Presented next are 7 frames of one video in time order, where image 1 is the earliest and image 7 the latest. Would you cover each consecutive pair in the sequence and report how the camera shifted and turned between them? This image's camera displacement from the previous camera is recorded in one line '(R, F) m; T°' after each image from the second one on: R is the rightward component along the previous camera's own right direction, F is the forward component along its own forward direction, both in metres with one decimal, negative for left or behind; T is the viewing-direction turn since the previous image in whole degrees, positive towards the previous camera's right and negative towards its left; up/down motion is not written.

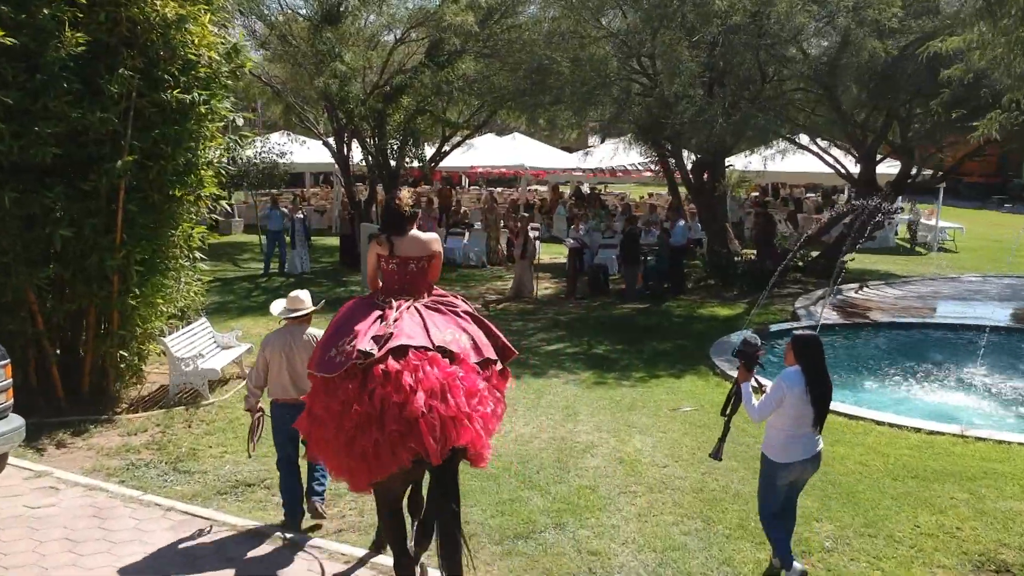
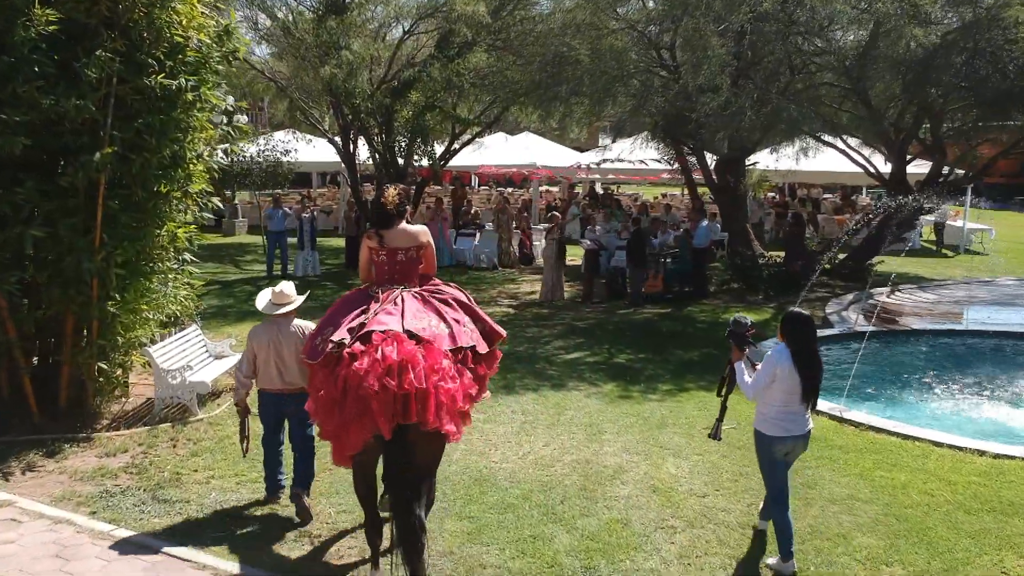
(-0.1, +0.8) m; -1°
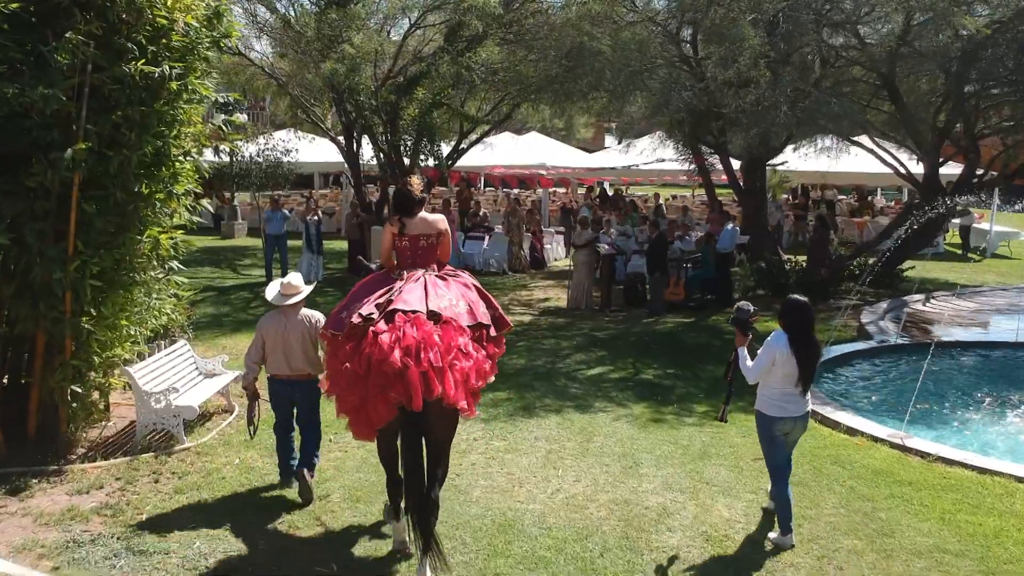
(-0.2, +0.8) m; 0°
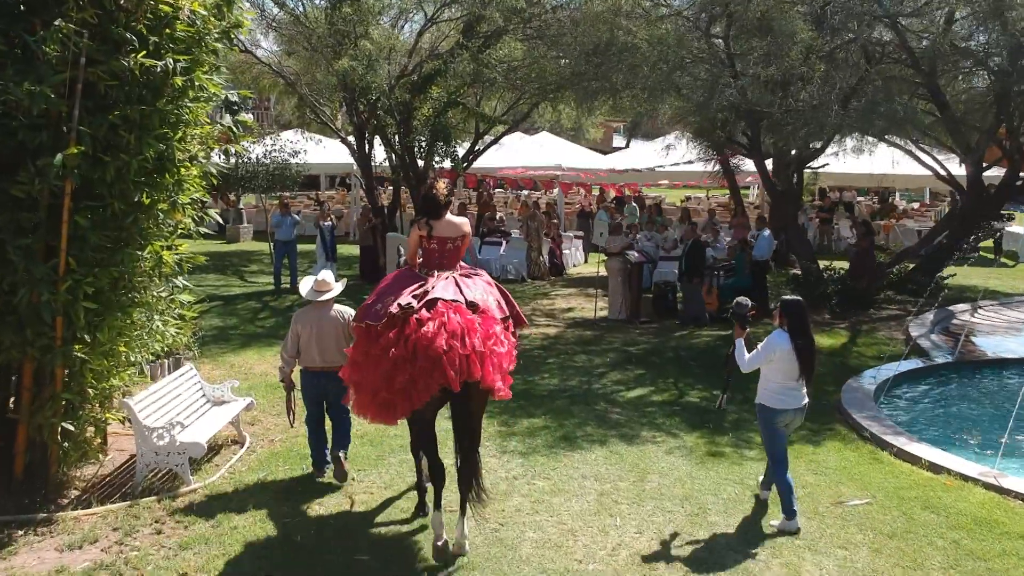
(-0.3, +0.8) m; 0°
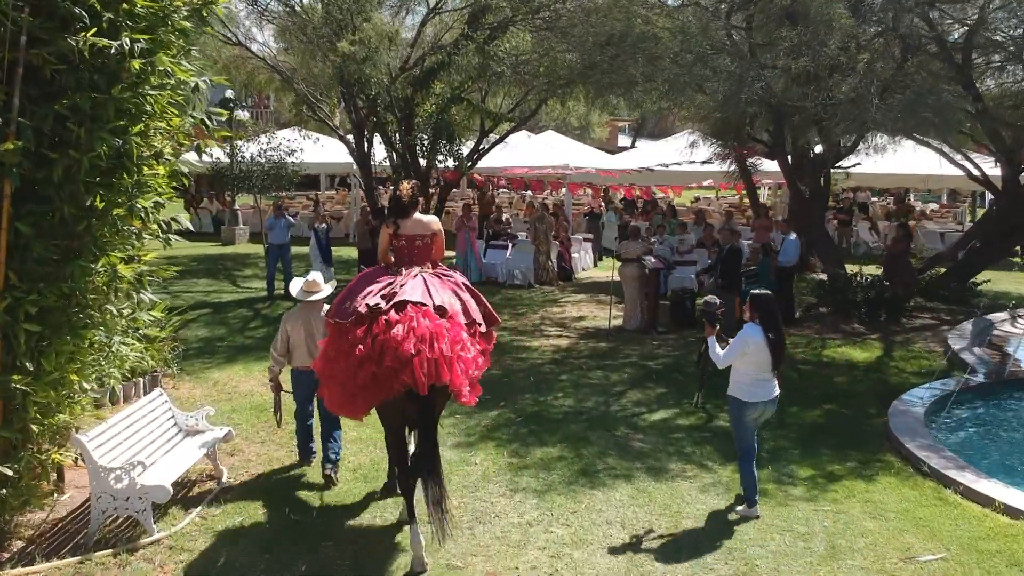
(-0.1, +0.9) m; 0°
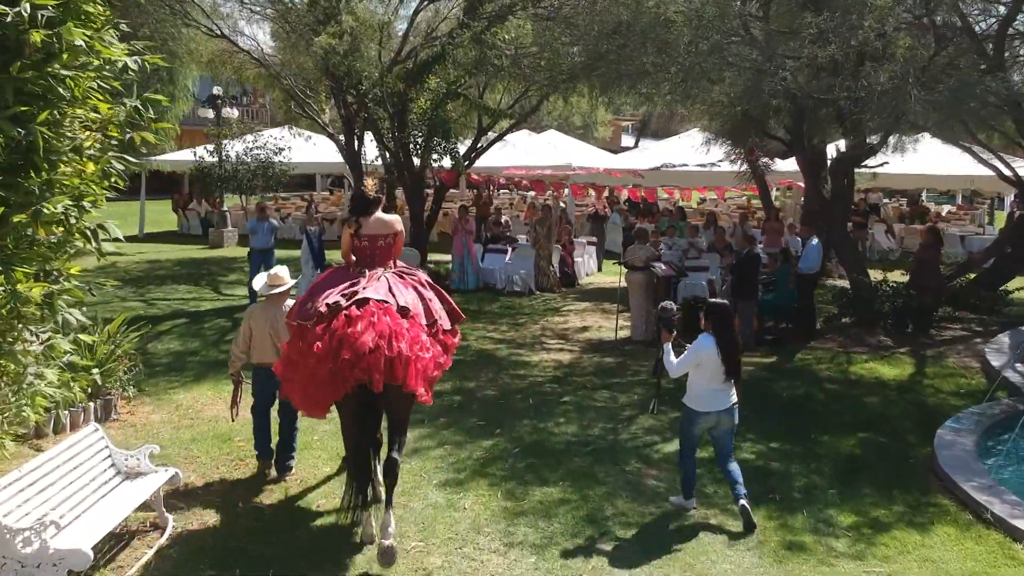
(0.0, +0.9) m; 0°
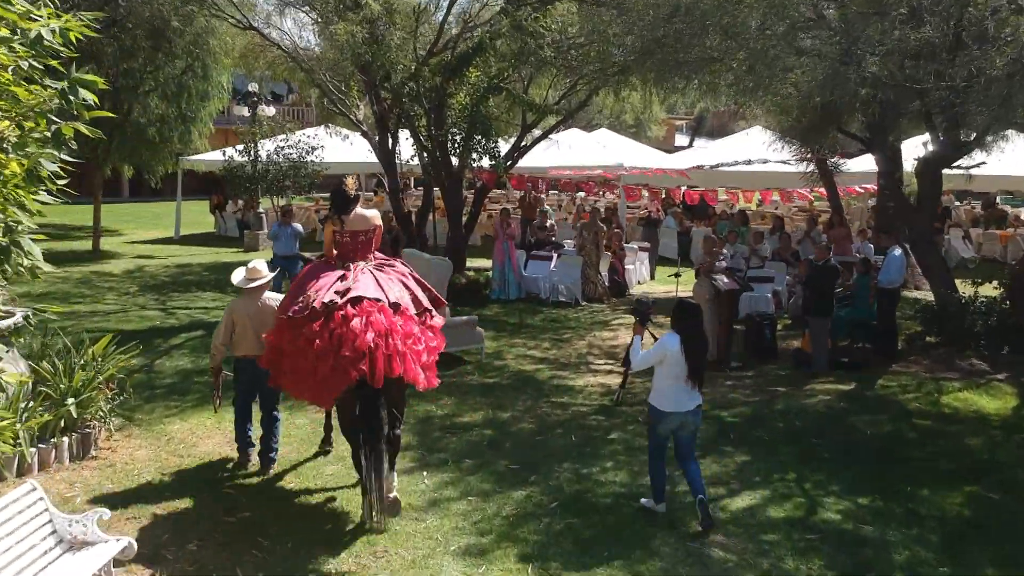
(+0.1, +1.1) m; -3°
